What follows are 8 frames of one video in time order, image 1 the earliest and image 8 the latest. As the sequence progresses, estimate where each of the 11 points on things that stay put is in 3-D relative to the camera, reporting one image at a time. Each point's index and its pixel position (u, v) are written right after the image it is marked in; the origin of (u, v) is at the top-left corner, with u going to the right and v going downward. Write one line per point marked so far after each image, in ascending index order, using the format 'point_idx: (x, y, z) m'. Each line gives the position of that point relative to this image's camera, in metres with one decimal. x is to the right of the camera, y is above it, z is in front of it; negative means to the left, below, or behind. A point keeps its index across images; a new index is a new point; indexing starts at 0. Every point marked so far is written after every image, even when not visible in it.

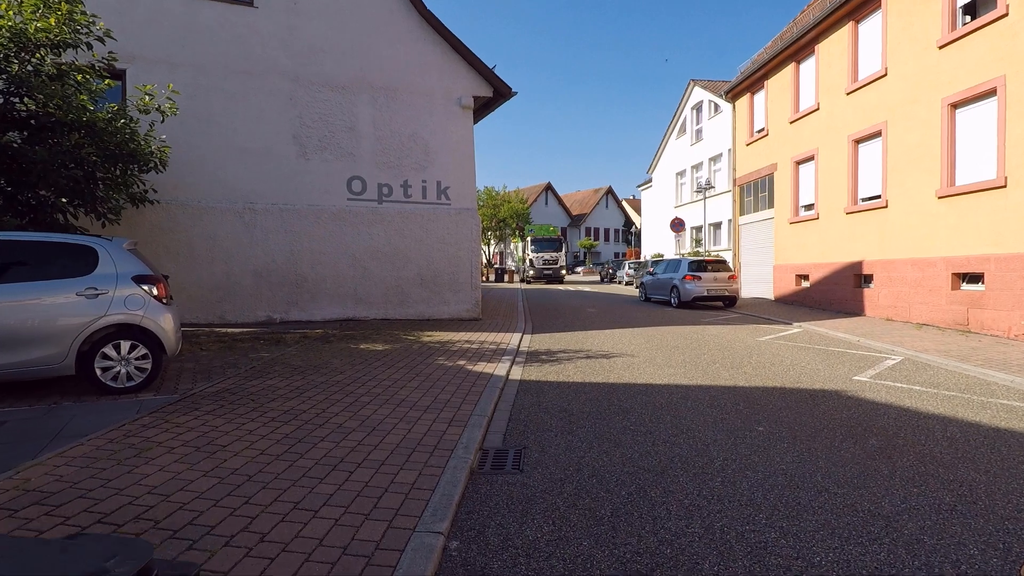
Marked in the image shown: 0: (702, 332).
0: (+3.8, -0.9, +12.1) m
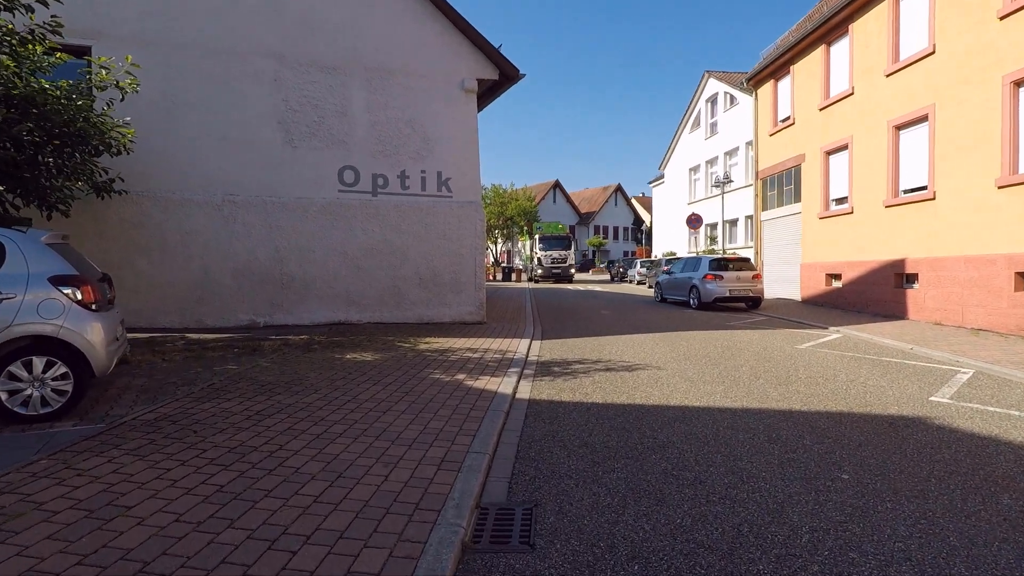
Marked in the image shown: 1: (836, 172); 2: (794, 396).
0: (+3.9, -0.9, +10.9) m
1: (+8.7, +3.1, +16.4) m
2: (+2.9, -1.1, +6.3) m
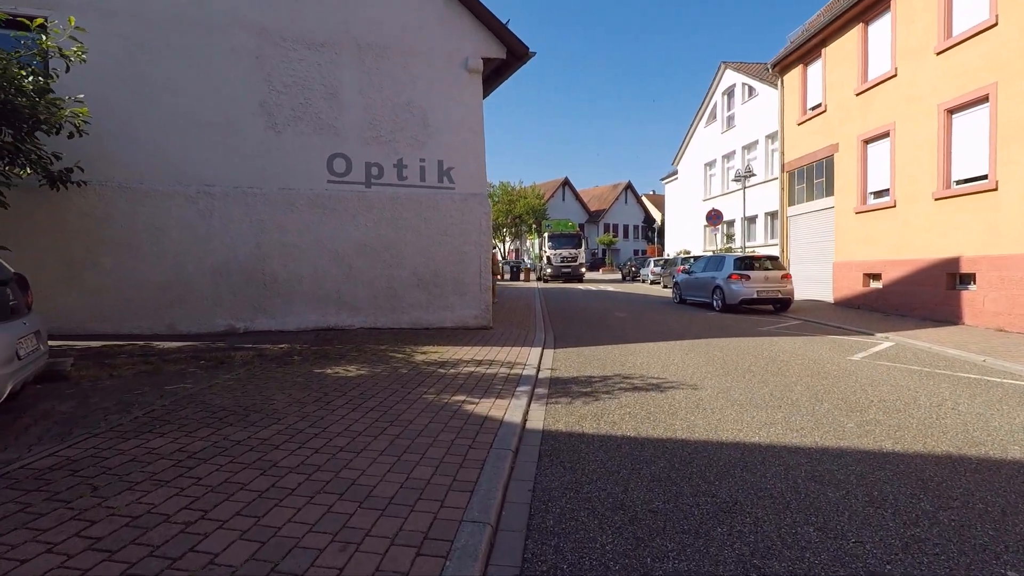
0: (+4.0, -0.9, +9.5) m
1: (+8.9, +3.1, +15.0) m
2: (+3.0, -1.2, +5.0) m
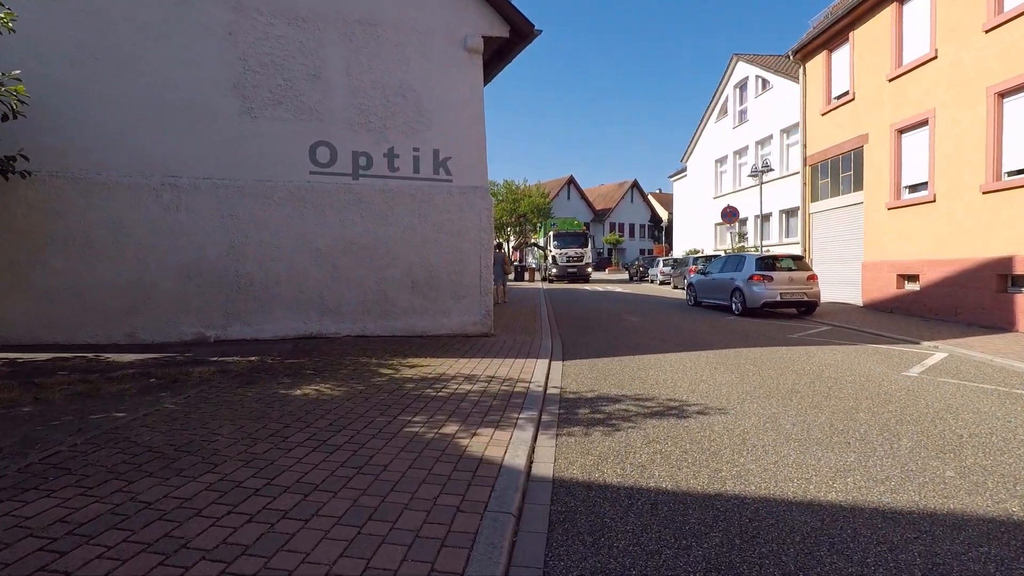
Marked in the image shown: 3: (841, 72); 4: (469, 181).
0: (+4.1, -1.0, +8.4) m
1: (+9.0, +3.0, +13.8) m
2: (+3.0, -1.2, +3.9) m
3: (+8.9, +5.8, +16.6) m
4: (-0.7, +1.8, +10.3) m
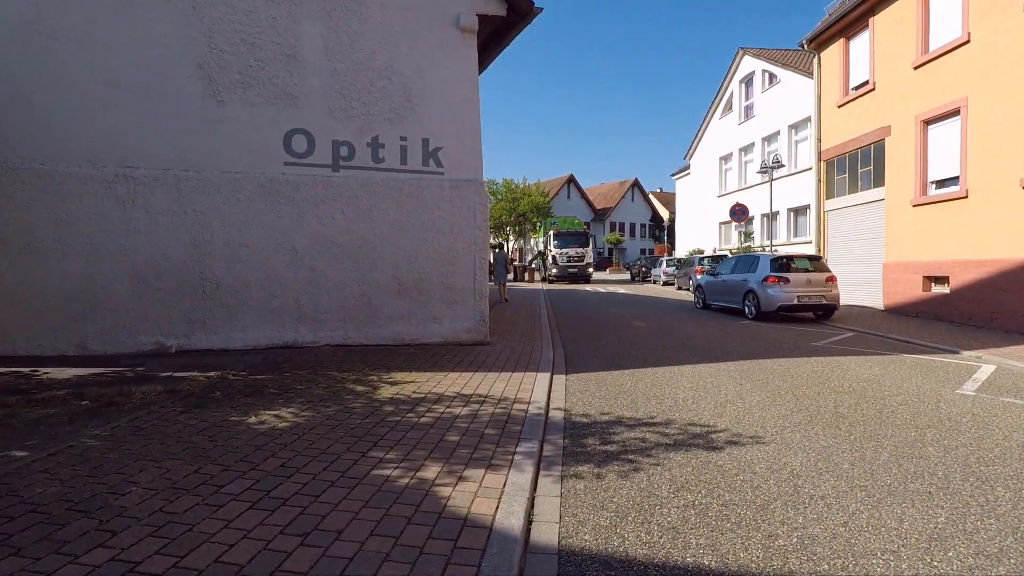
0: (+4.0, -1.1, +7.4) m
1: (+9.0, +3.0, +12.8) m
2: (+3.0, -1.3, +2.9) m
3: (+8.9, +5.8, +15.7) m
4: (-0.8, +1.7, +9.4) m
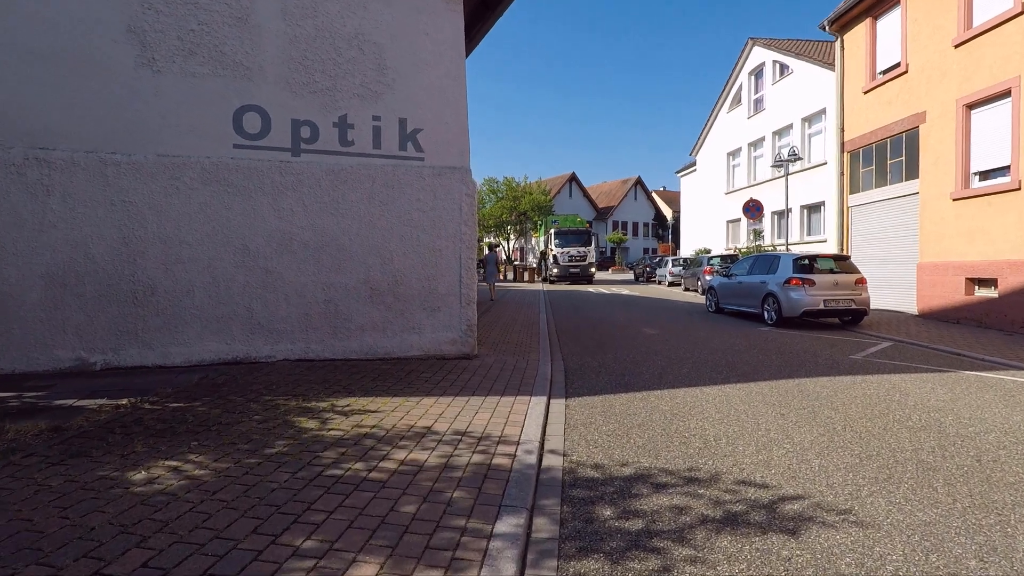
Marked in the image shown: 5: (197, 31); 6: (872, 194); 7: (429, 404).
0: (+3.9, -1.1, +6.1) m
1: (+8.9, +2.9, +11.5) m
2: (+2.8, -1.3, +1.5) m
3: (+8.8, +5.7, +14.3) m
4: (-0.9, +1.7, +8.0) m
5: (-3.7, +3.0, +7.2) m
6: (+8.7, +2.3, +14.9) m
7: (-0.8, -1.1, +5.8) m
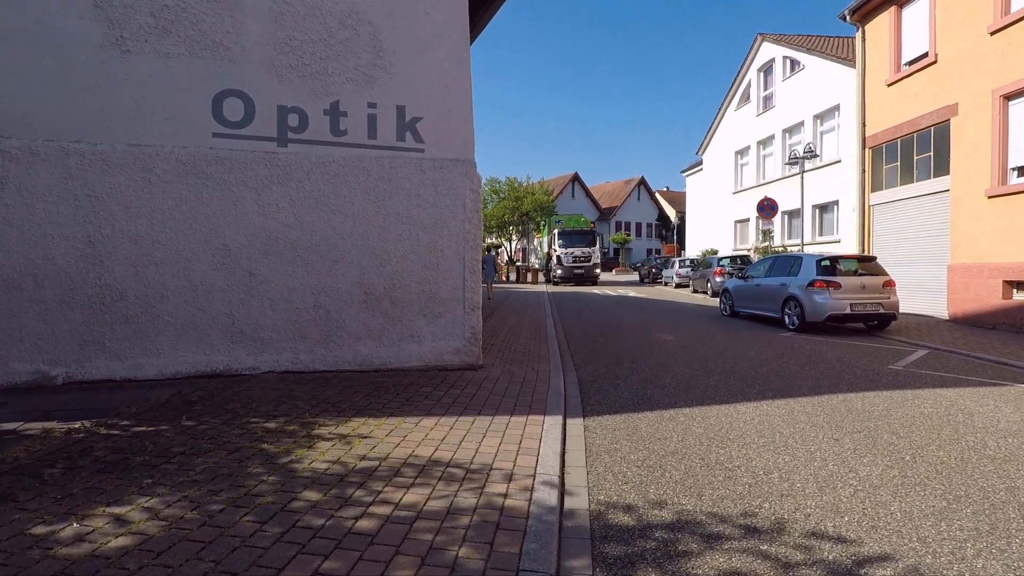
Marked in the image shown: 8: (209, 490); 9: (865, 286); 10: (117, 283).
0: (+4.0, -1.2, +5.3) m
1: (+9.0, +2.8, +10.7) m
2: (+2.9, -1.4, +0.8) m
3: (+8.9, +5.7, +13.6) m
4: (-0.8, +1.6, +7.3) m
5: (-3.6, +3.0, +6.5) m
6: (+8.9, +2.2, +14.2) m
7: (-0.7, -1.1, +5.0) m
8: (-1.8, -1.2, +3.6) m
9: (+6.8, 0.0, +11.8) m
10: (-4.1, +0.1, +6.4) m
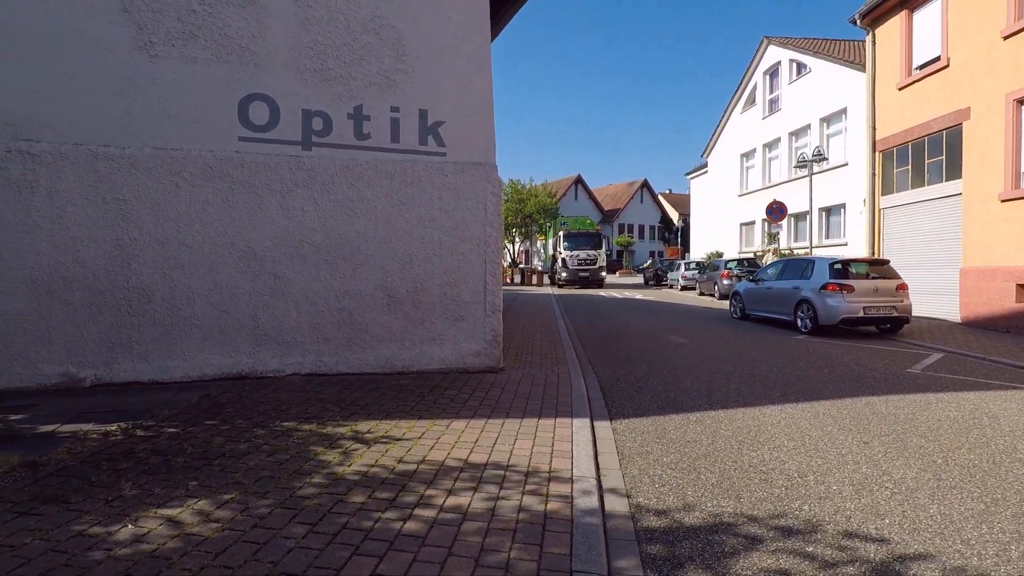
0: (+4.3, -1.2, +5.3) m
1: (+9.2, +2.8, +10.7) m
2: (+3.2, -1.4, +0.8) m
3: (+9.2, +5.6, +13.6) m
4: (-0.5, +1.6, +7.3) m
5: (-3.3, +2.9, +6.6) m
6: (+9.1, +2.1, +14.2) m
7: (-0.4, -1.2, +5.1) m
8: (-1.5, -1.2, +3.6) m
9: (+7.0, 0.0, +11.8) m
10: (-3.8, 0.0, +6.4) m
